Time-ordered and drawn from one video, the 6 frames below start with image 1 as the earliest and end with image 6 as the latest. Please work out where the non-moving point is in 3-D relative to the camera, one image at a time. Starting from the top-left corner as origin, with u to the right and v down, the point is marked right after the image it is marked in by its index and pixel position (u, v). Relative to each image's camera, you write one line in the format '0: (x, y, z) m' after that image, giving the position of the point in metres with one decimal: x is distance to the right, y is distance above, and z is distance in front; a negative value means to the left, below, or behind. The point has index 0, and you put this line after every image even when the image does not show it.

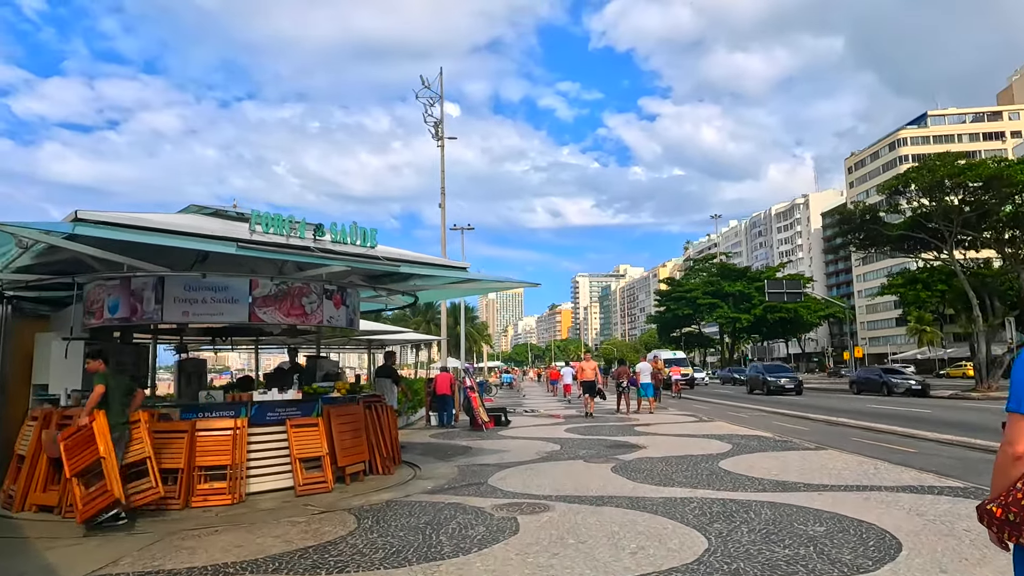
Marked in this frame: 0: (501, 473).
0: (-0.1, -2.8, +9.8) m
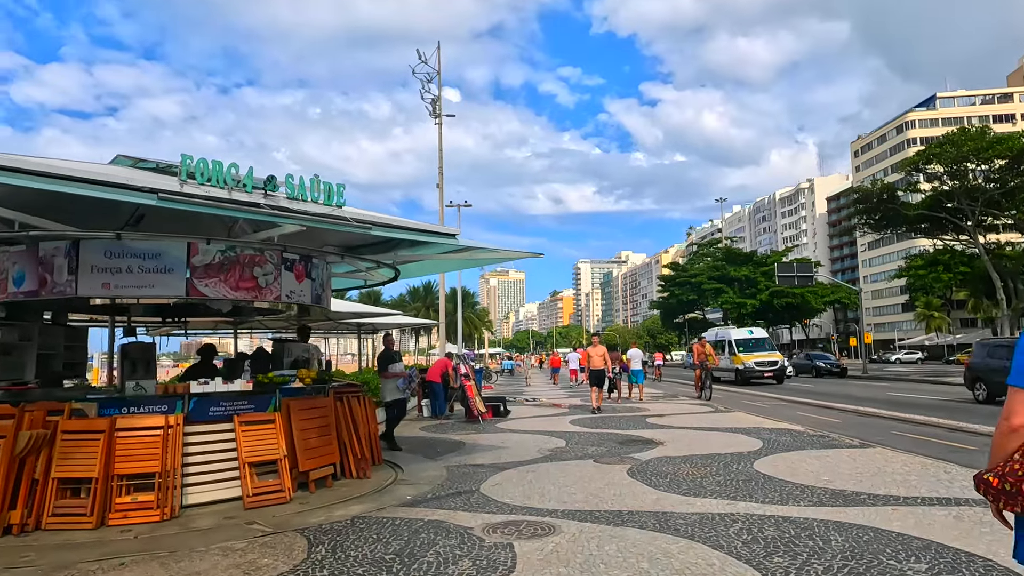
0: (-0.2, -2.4, +8.3) m
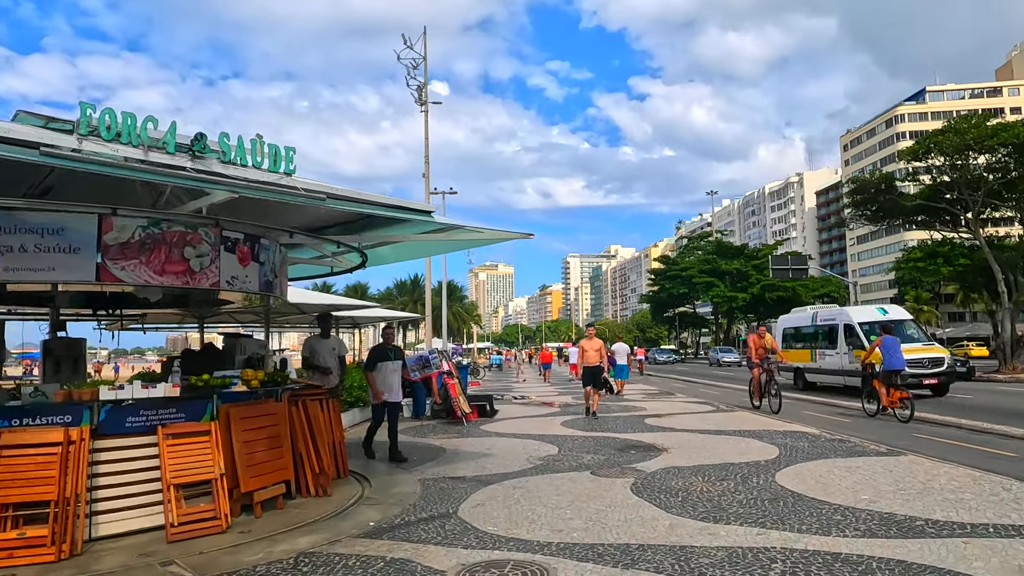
0: (-0.3, -2.2, +7.1) m
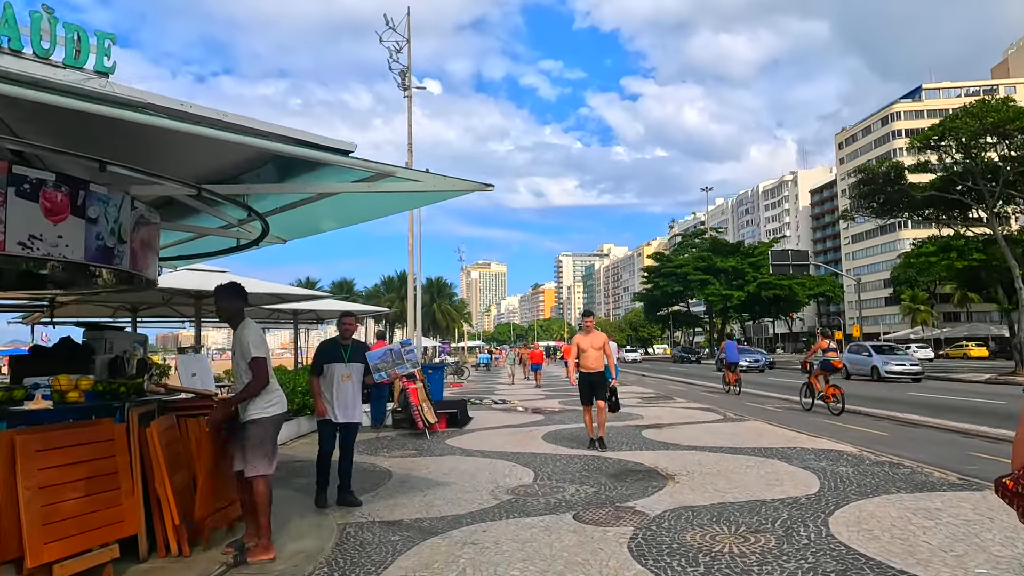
0: (-0.7, -2.0, +4.9) m
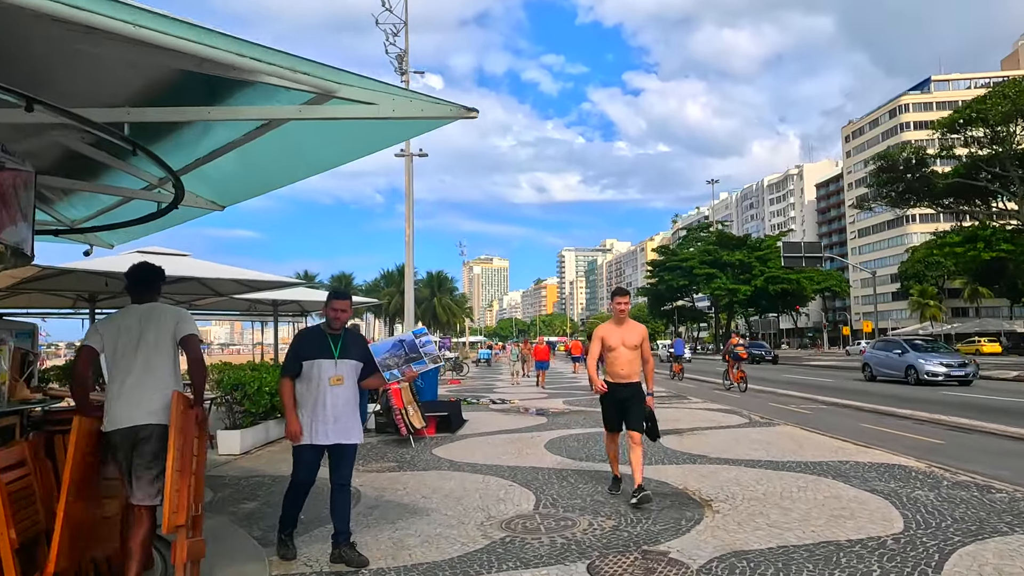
0: (-0.8, -1.8, +3.4) m
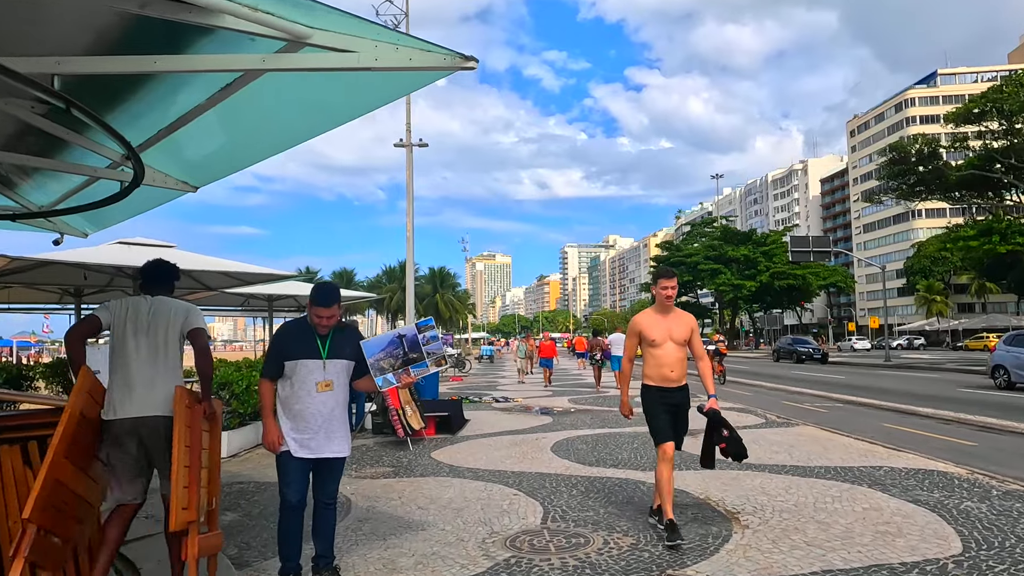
0: (-0.8, -1.8, +2.8) m
